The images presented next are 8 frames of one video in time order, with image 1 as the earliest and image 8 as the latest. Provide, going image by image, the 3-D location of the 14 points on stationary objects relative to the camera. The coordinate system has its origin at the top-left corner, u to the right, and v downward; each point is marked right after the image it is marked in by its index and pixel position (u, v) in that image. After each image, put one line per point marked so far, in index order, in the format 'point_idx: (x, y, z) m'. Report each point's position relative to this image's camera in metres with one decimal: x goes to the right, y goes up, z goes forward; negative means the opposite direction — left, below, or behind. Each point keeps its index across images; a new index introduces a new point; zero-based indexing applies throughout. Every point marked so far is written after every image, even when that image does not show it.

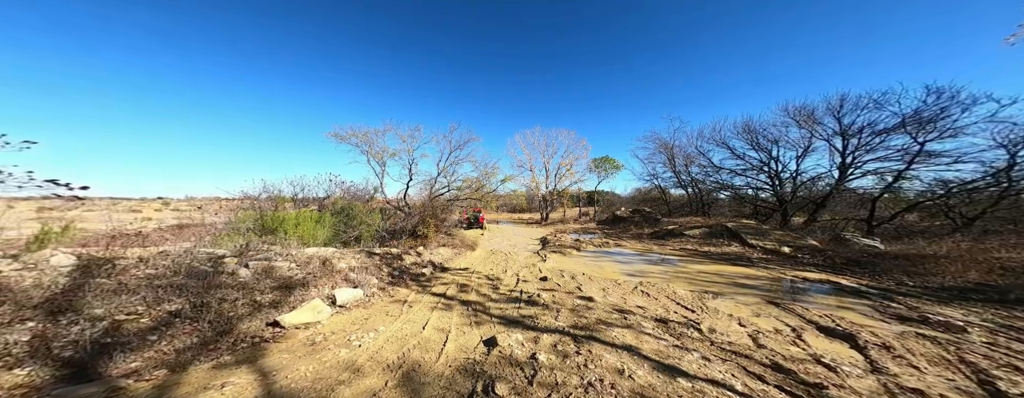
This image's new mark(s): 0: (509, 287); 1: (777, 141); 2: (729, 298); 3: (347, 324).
0: (-0.1, -2.0, +6.2) m
1: (+19.6, +4.2, +19.7) m
2: (+4.9, -2.2, +6.0) m
3: (-1.9, -1.5, +3.2) m
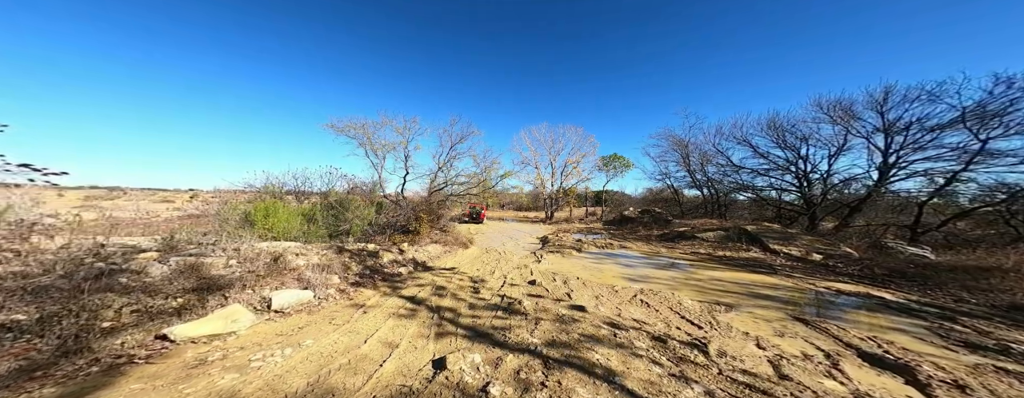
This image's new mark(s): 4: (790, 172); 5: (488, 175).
0: (-0.4, -1.9, +5.6) m
1: (+19.9, +4.0, +18.2) m
2: (+4.5, -2.2, +5.2) m
3: (-2.4, -1.4, +2.6) m
4: (+19.6, +1.8, +19.0) m
5: (-1.6, +1.4, +15.7) m
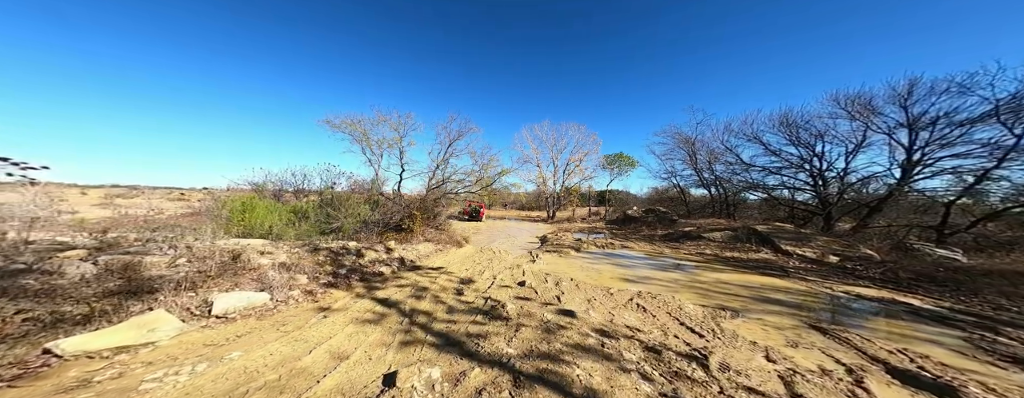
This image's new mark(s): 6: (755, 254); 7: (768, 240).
0: (-0.7, -1.8, +5.2) m
1: (+20.0, +4.1, +17.3) m
2: (+4.2, -2.1, +4.7) m
3: (-2.7, -1.3, +2.3) m
4: (+19.6, +1.9, +18.1) m
5: (-1.6, +1.5, +15.4) m
6: (+9.2, -2.1, +10.2) m
7: (+10.6, -1.7, +11.2) m
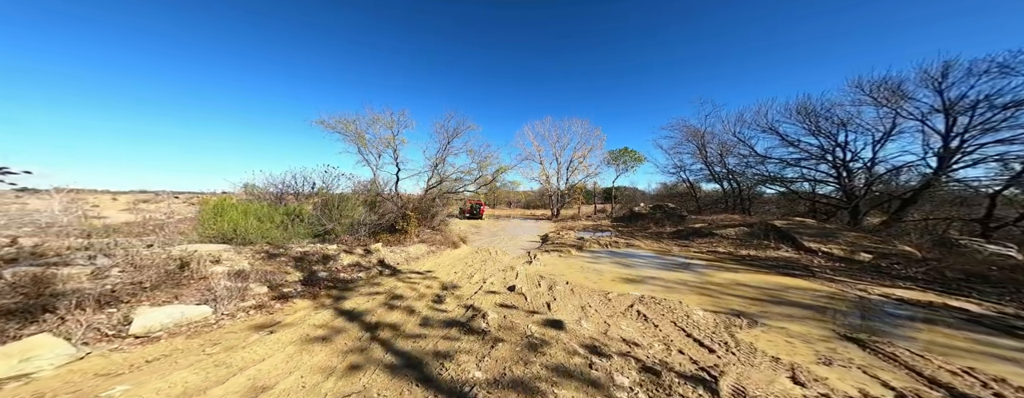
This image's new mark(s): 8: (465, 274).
0: (-0.9, -1.8, +4.8) m
1: (+20.0, +4.5, +16.1) m
2: (+4.0, -1.9, +4.1) m
3: (-3.1, -1.3, +1.9) m
4: (+19.7, +2.3, +17.0) m
5: (-1.6, +1.6, +14.9) m
6: (+9.1, -1.8, +9.4) m
7: (+10.5, -1.4, +10.3) m
8: (-1.1, -1.8, +6.4) m
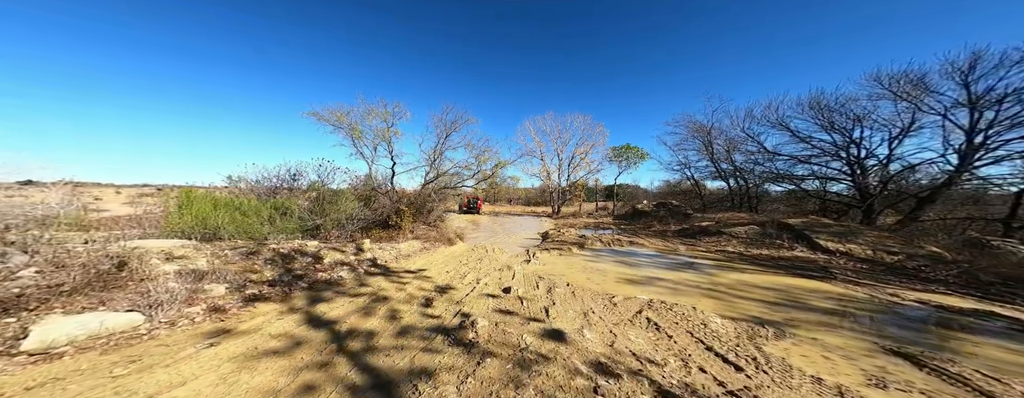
0: (-1.0, -1.7, +4.3) m
1: (+20.0, +4.6, +15.5) m
2: (+3.9, -1.9, +3.6) m
3: (-3.2, -1.2, +1.4) m
4: (+19.7, +2.5, +16.3) m
5: (-1.6, +1.8, +14.4) m
6: (+9.1, -1.7, +8.9) m
7: (+10.5, -1.3, +9.8) m
8: (-1.2, -1.6, +6.0) m
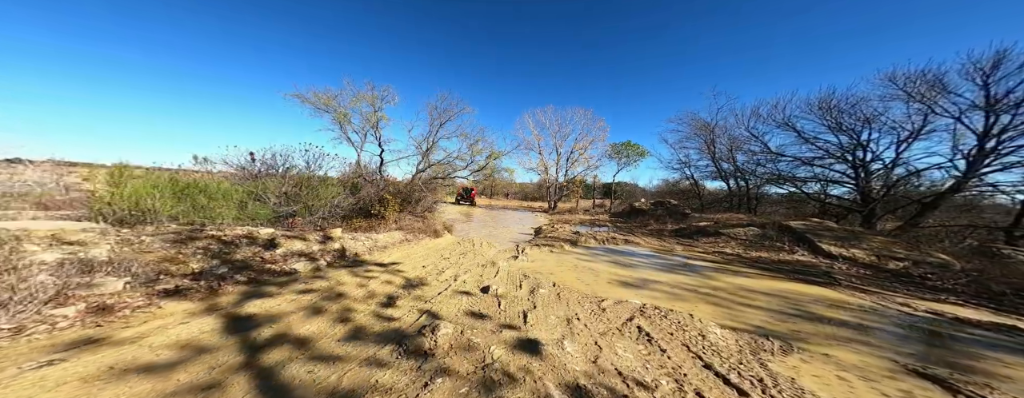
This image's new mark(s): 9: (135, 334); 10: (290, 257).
0: (-1.4, -1.5, +3.8) m
1: (+19.8, +4.4, +15.0) m
2: (+3.5, -1.8, +3.1) m
3: (-3.5, -1.0, +0.9) m
4: (+19.5, +2.2, +15.9) m
5: (-1.9, +2.2, +13.8) m
6: (+8.7, -1.8, +8.4) m
7: (+10.1, -1.4, +9.3) m
8: (-1.5, -1.4, +5.5) m
9: (-3.1, -1.1, +2.3) m
10: (-3.5, -1.0, +4.4) m
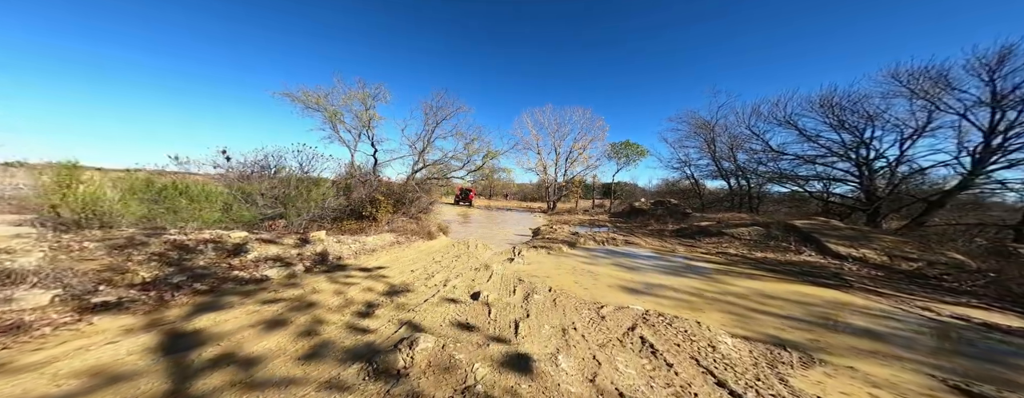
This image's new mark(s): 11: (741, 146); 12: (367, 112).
0: (-1.5, -1.5, +3.5) m
1: (+19.7, +4.5, +14.7) m
2: (+3.4, -1.8, +2.8) m
3: (-3.6, -0.9, +0.6) m
4: (+19.3, +2.3, +15.6) m
5: (-2.0, +2.2, +13.5) m
6: (+8.6, -1.7, +8.1) m
7: (+10.0, -1.3, +9.0) m
8: (-1.7, -1.4, +5.1) m
9: (-3.2, -1.1, +2.0) m
10: (-3.7, -1.0, +4.0) m
11: (+16.0, +3.7, +18.8) m
12: (-6.0, +3.6, +11.1) m
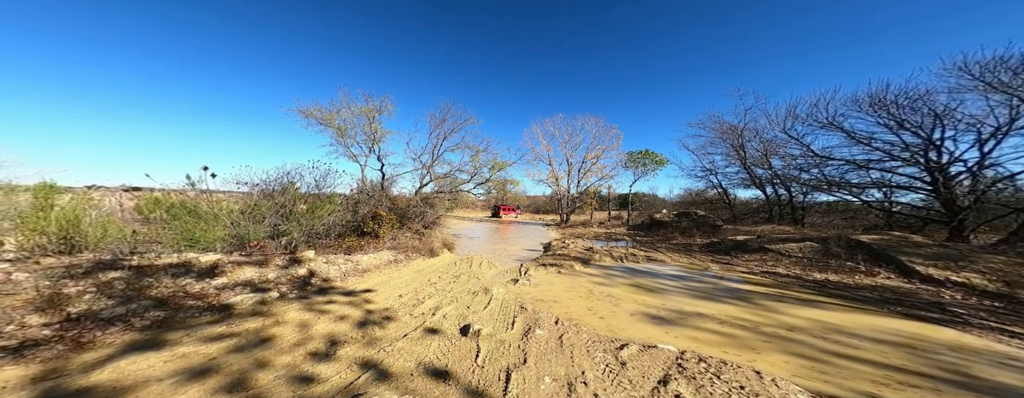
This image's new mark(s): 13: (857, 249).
0: (-1.6, -1.6, +2.8) m
1: (+20.3, +4.0, +12.8) m
2: (+3.3, -1.8, +1.8) m
3: (-3.9, -1.0, +0.1) m
4: (+20.0, +1.8, +13.5) m
5: (-1.4, +1.5, +13.1) m
6: (+8.8, -1.9, +6.7) m
7: (+10.3, -1.6, +7.5) m
8: (-1.6, -1.6, +4.5) m
9: (-3.4, -1.2, +1.5) m
10: (-3.7, -1.2, +3.6) m
11: (+16.9, +3.0, +17.1) m
12: (-5.5, +2.9, +11.0) m
13: (+10.6, -1.4, +8.3) m
